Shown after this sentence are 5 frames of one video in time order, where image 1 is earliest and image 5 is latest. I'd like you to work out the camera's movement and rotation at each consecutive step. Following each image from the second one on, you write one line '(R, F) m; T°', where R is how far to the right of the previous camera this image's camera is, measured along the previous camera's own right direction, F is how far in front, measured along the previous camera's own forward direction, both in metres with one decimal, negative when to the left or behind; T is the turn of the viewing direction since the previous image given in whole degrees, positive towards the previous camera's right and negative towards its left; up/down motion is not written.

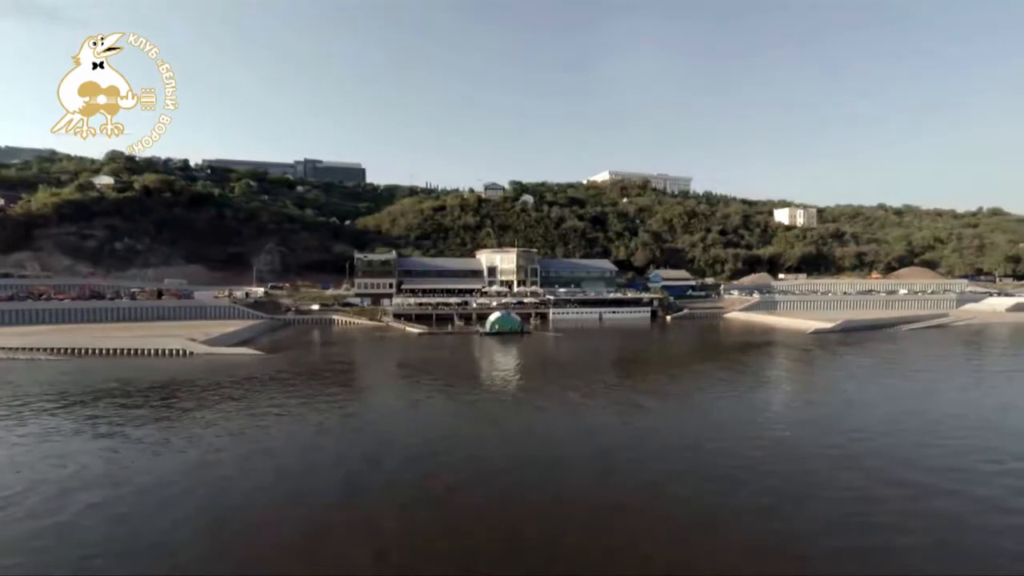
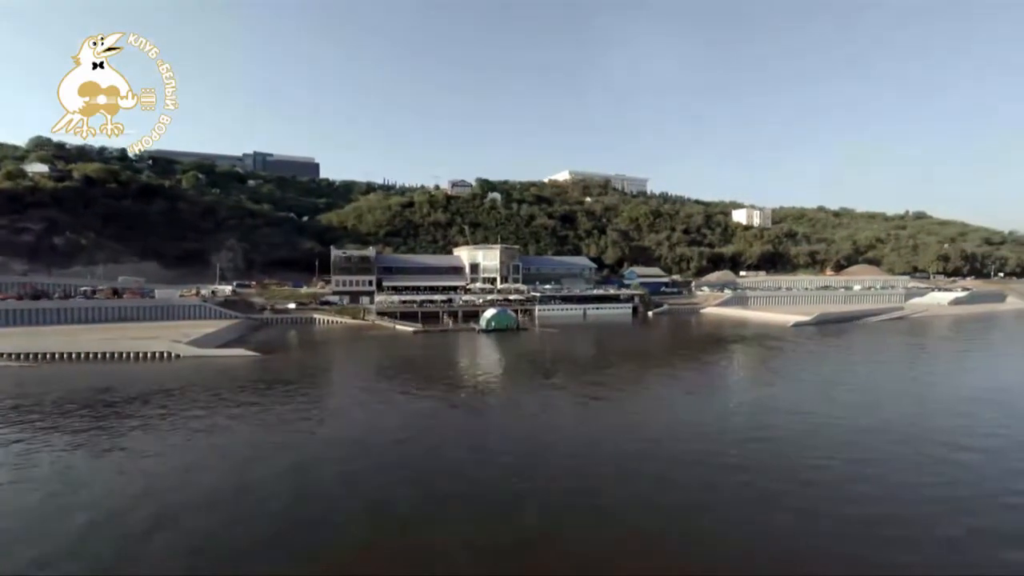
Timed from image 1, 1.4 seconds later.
(-2.4, +0.4) m; +7°
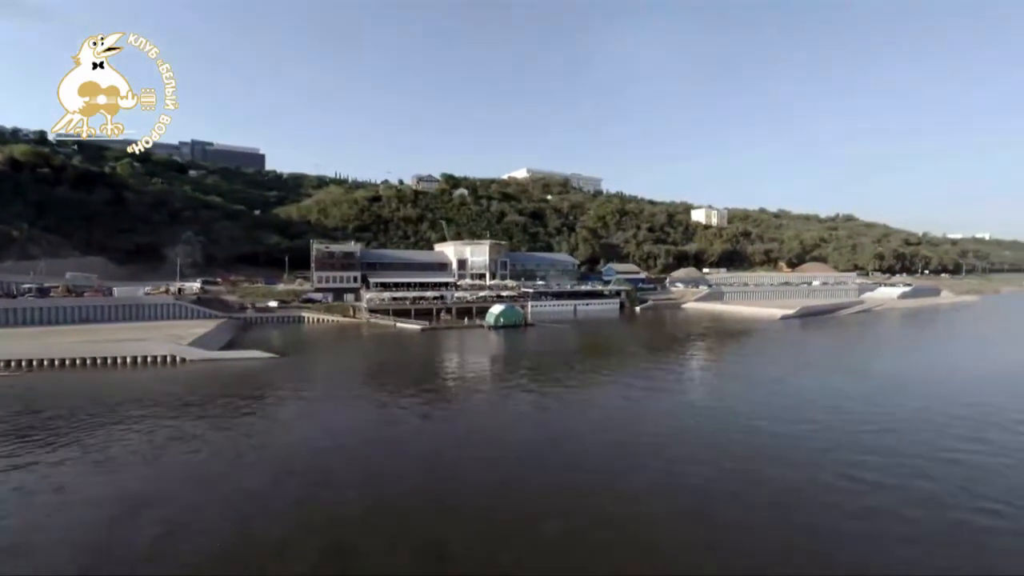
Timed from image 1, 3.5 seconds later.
(-3.2, +0.7) m; +8°
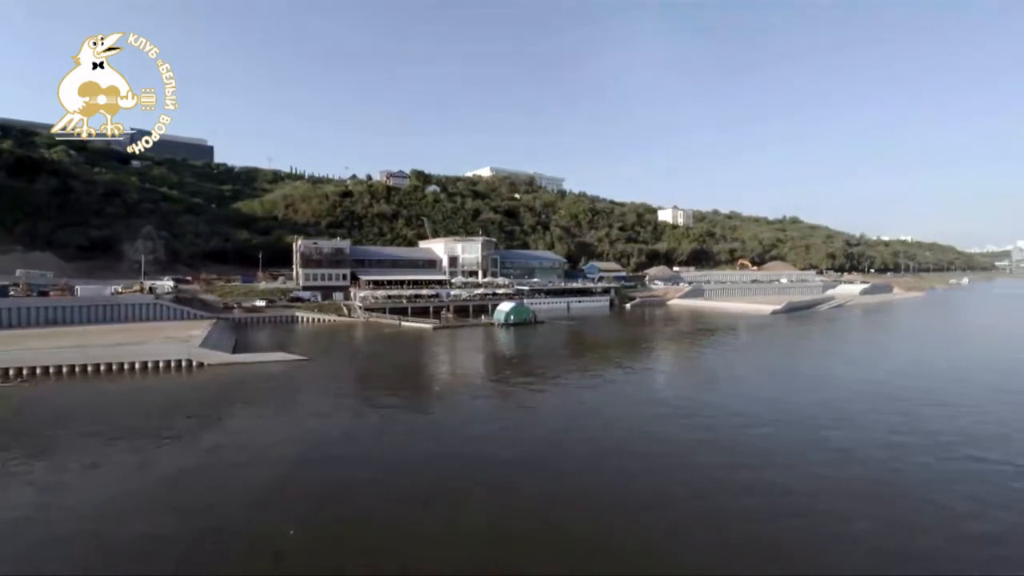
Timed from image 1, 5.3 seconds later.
(-2.8, +0.8) m; +7°
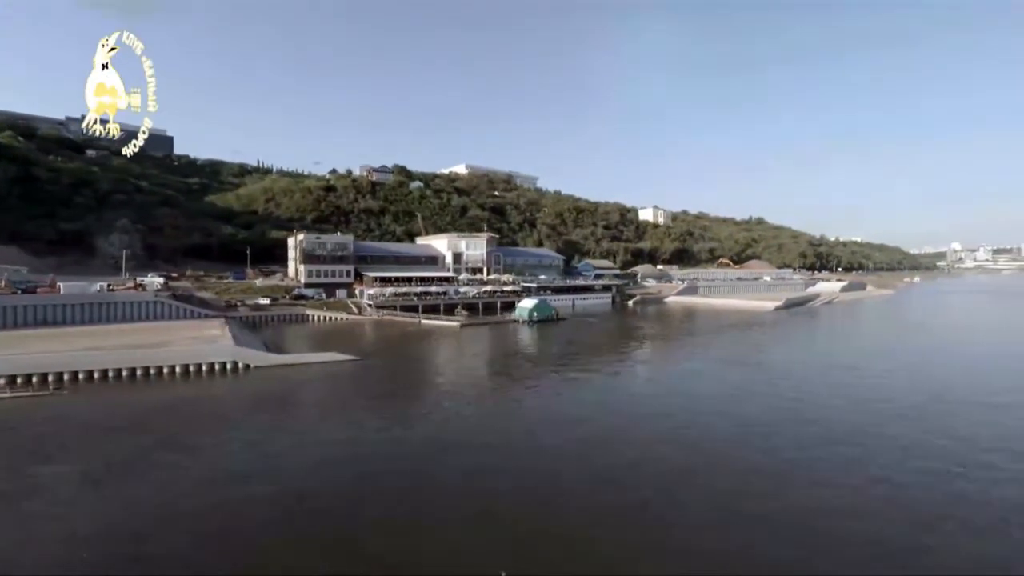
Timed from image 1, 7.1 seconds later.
(-2.6, +0.8) m; +6°
